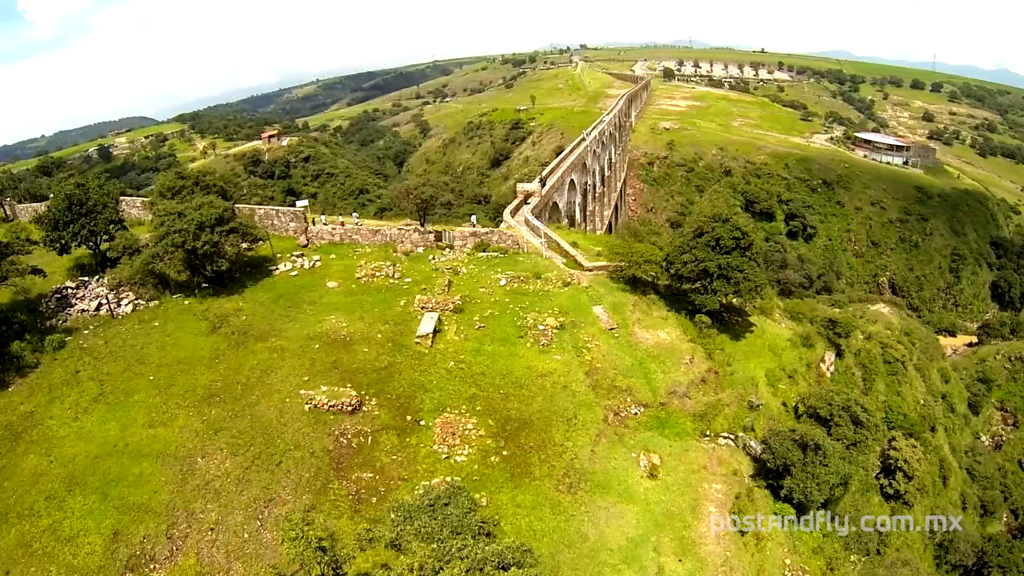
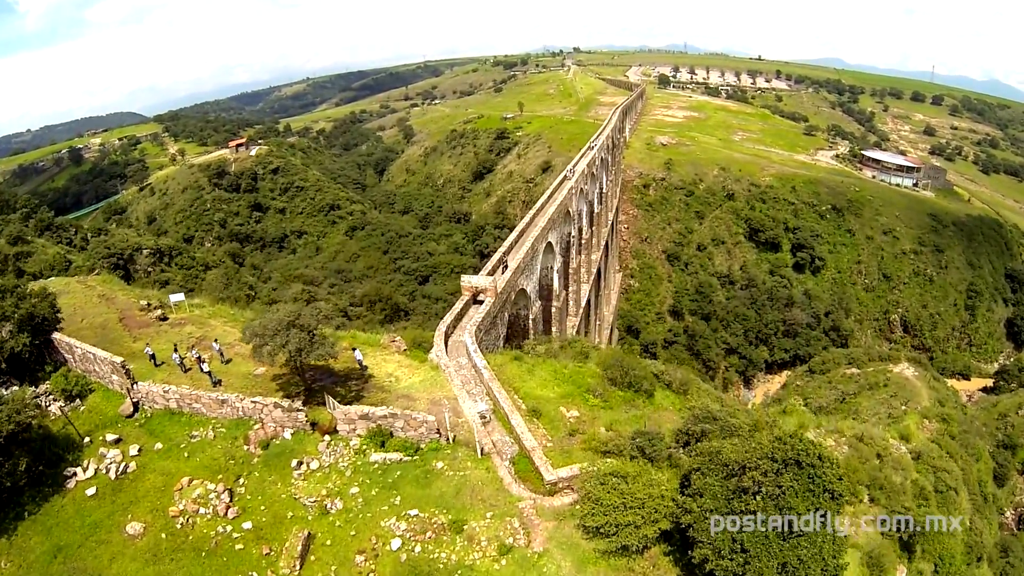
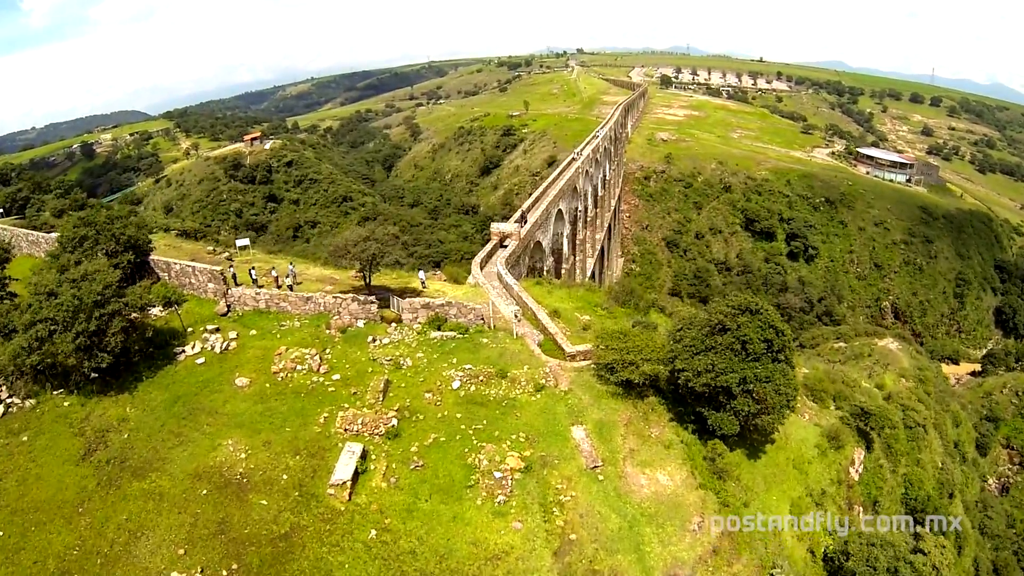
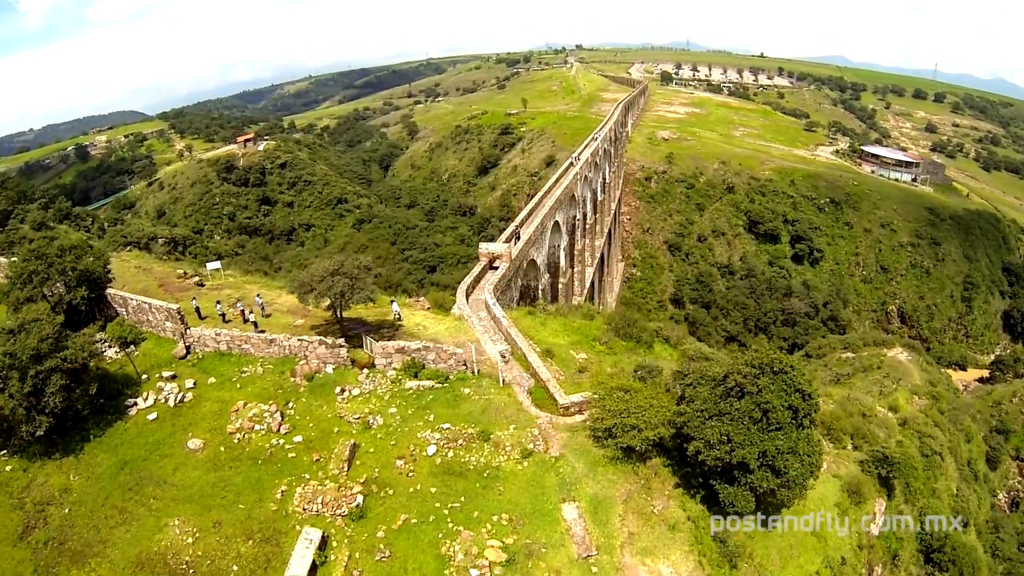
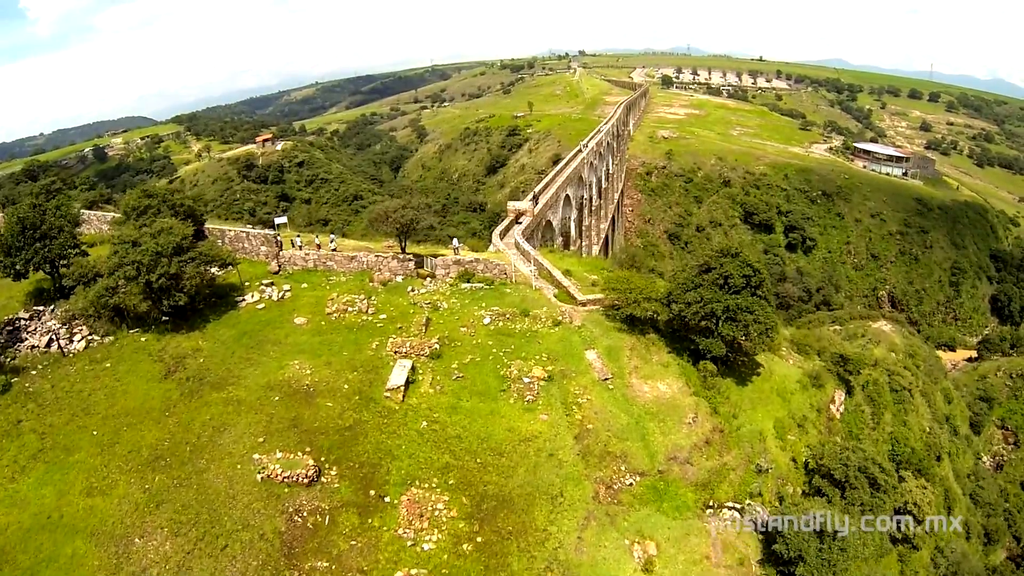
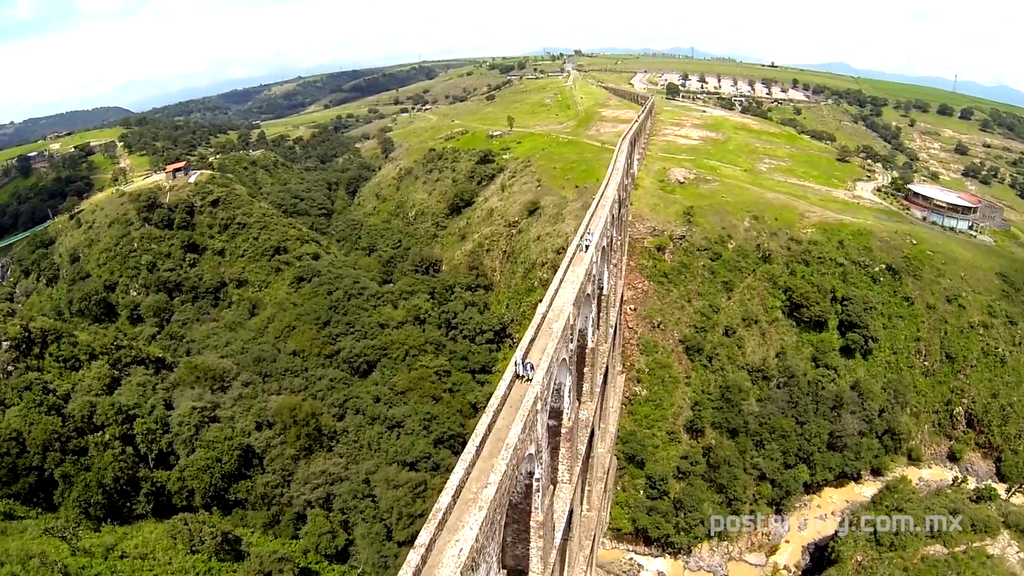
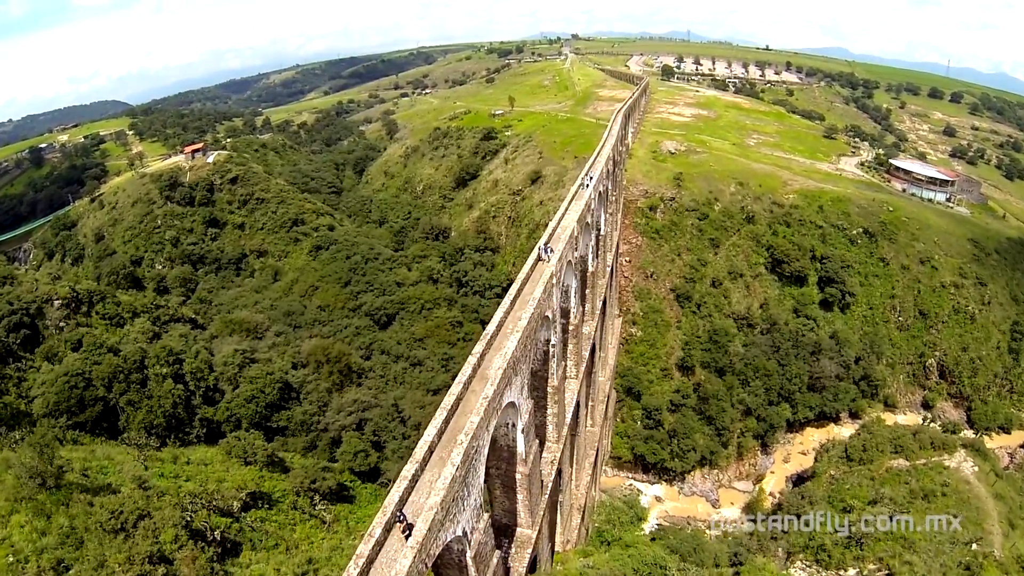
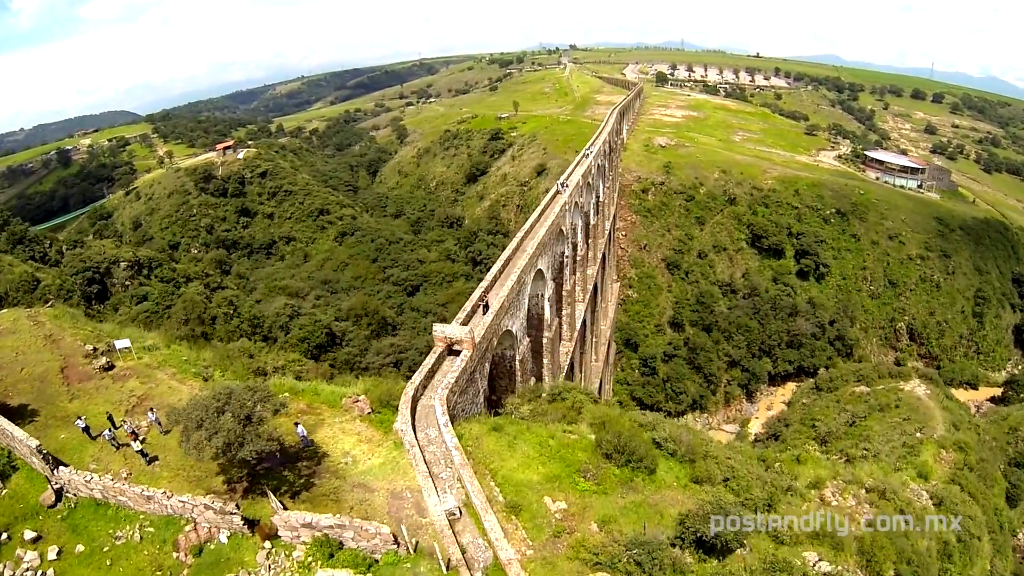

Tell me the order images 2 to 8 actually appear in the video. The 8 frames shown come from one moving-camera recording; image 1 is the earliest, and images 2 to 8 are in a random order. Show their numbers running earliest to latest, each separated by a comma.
5, 3, 4, 2, 8, 7, 6
